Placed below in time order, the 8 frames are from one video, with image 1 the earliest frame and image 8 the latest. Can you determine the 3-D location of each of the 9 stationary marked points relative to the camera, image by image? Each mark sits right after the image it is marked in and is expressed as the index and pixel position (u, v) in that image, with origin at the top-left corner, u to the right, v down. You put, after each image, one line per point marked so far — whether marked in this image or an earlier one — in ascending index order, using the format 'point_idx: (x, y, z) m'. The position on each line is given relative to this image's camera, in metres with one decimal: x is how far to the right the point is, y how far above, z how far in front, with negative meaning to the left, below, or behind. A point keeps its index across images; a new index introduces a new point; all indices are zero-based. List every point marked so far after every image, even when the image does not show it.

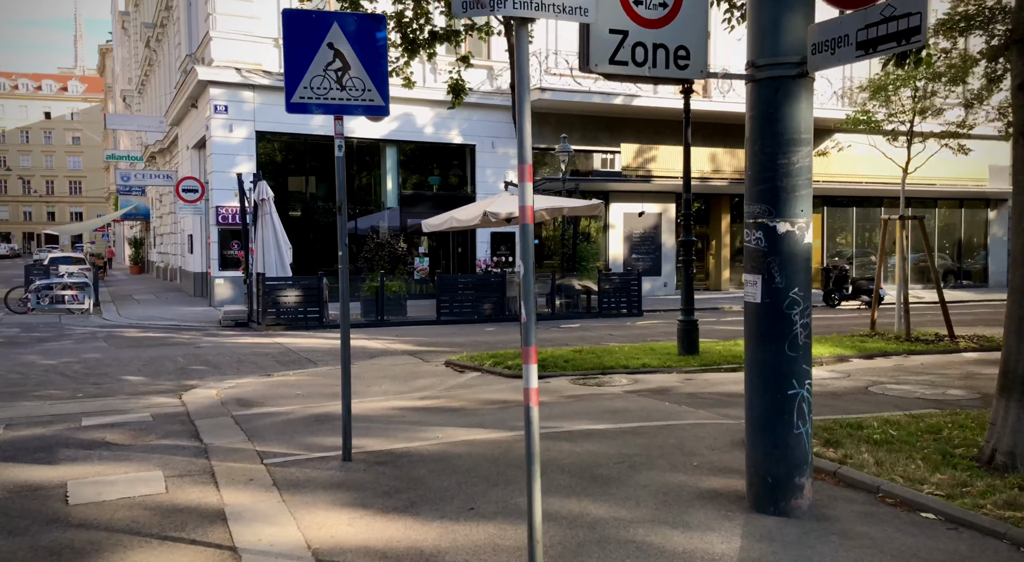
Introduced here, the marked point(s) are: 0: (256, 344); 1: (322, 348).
0: (-4.0, -1.0, +13.8) m
1: (-2.8, -1.0, +13.0) m
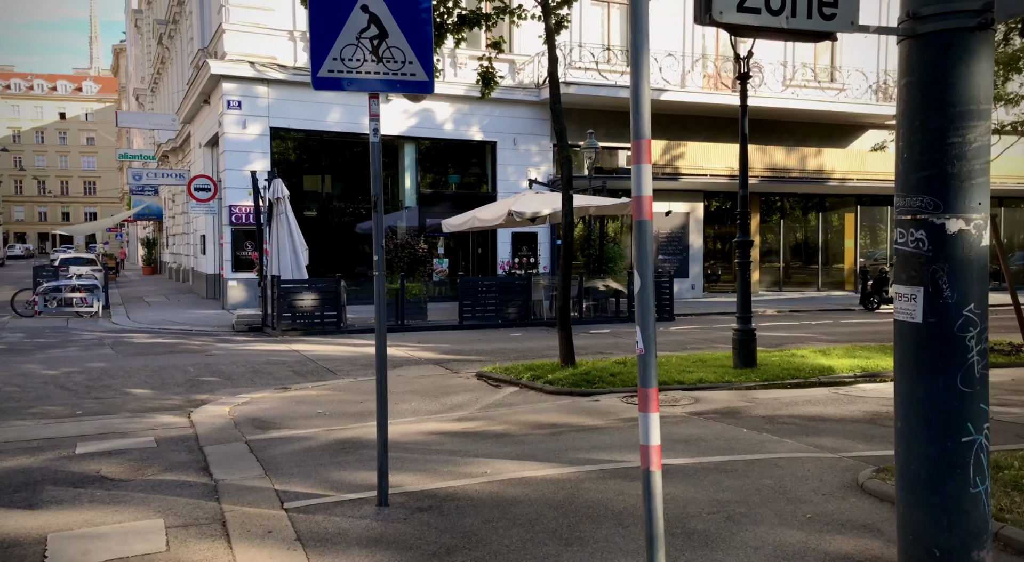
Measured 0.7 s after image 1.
0: (-3.6, -1.1, +13.0) m
1: (-2.4, -1.1, +12.2) m
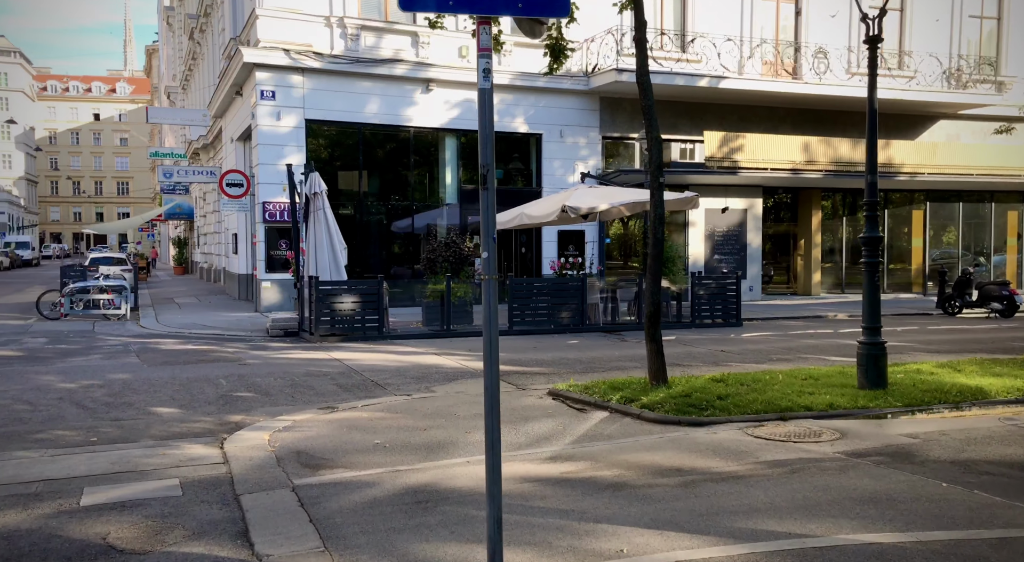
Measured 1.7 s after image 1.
0: (-2.7, -1.1, +11.8) m
1: (-1.6, -1.1, +11.0) m
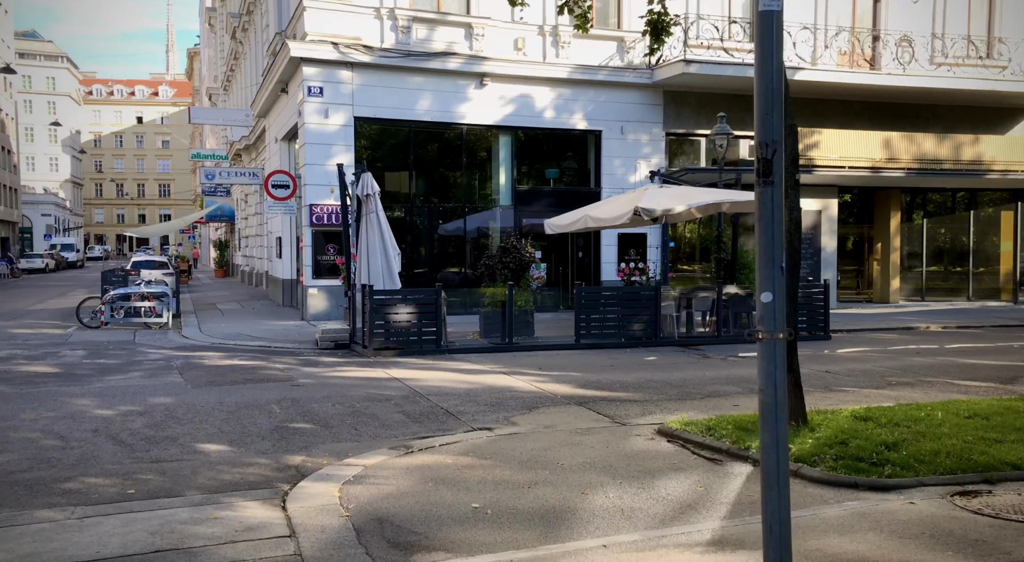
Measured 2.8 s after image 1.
0: (-1.8, -1.2, +10.7) m
1: (-0.6, -1.2, +9.8) m
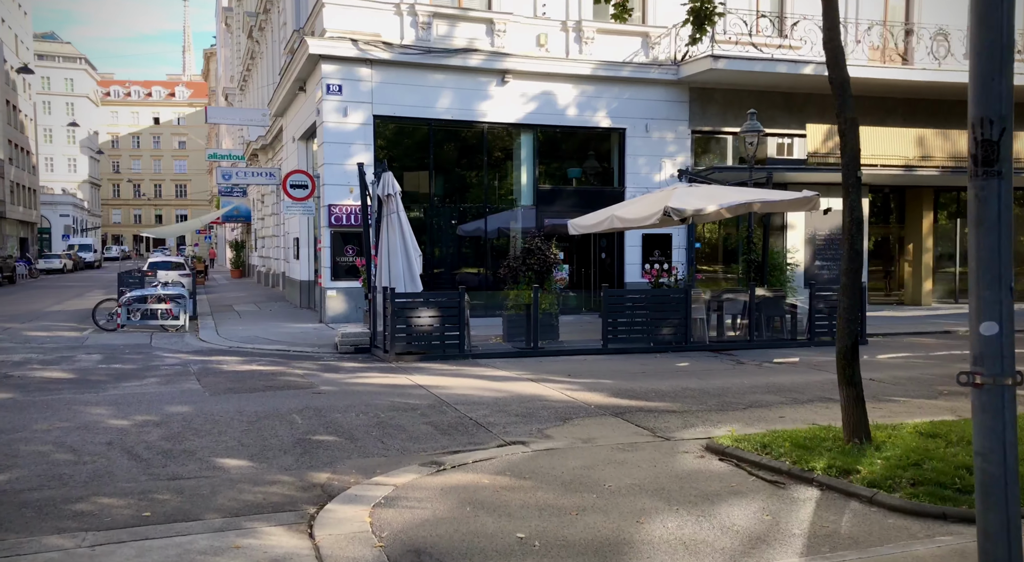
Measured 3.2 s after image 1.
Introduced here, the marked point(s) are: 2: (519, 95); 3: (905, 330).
0: (-1.4, -1.3, +10.3) m
1: (-0.3, -1.3, +9.4) m
2: (+0.1, +4.2, +19.5) m
3: (+7.3, -0.9, +16.1) m
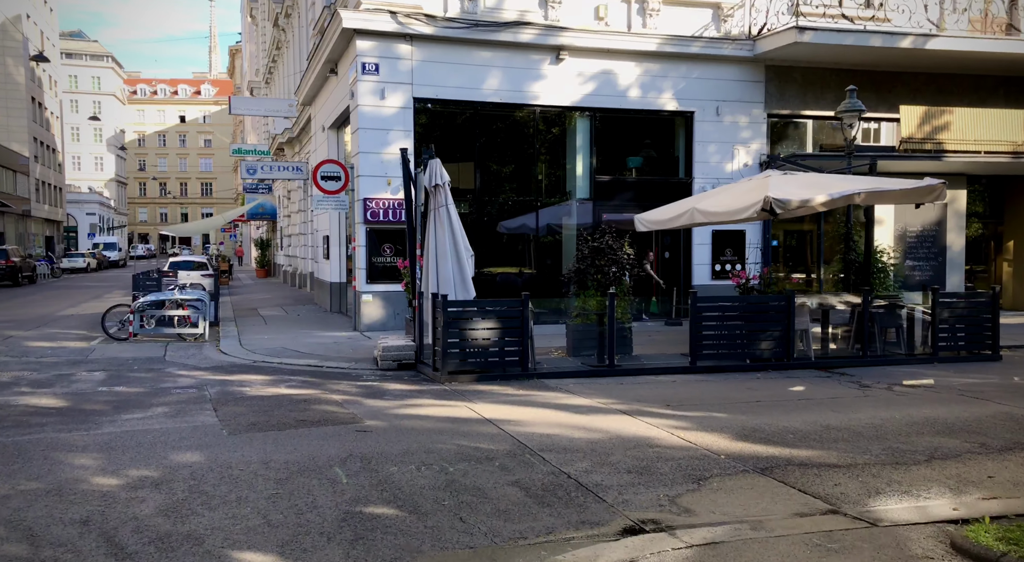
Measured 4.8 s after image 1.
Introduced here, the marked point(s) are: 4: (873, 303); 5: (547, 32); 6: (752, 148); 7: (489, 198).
0: (-0.5, -1.4, +8.2) m
1: (+0.6, -1.4, +7.3) m
2: (+1.3, +4.2, +17.4) m
3: (+8.4, -1.0, +13.8) m
4: (+5.3, -0.3, +12.7) m
5: (+0.7, +4.8, +16.7) m
6: (+5.1, +2.8, +18.4) m
7: (-0.4, +1.7, +17.2) m
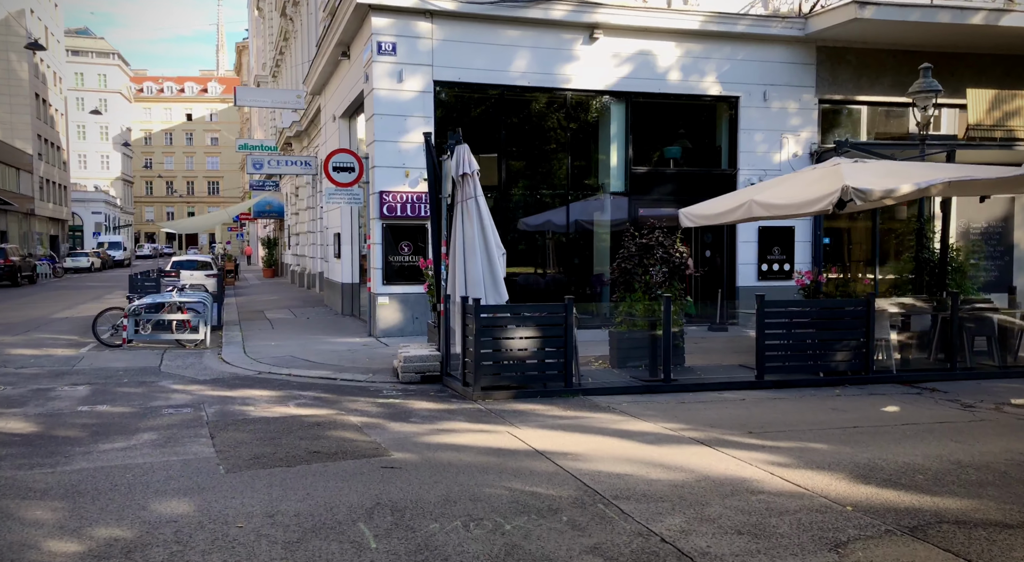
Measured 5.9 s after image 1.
0: (-0.1, -1.4, +6.8) m
1: (+1.0, -1.4, +5.8) m
2: (+1.8, +4.1, +15.9) m
3: (+8.9, -1.0, +12.3) m
4: (+5.8, -0.3, +11.2) m
5: (+1.2, +4.8, +15.3) m
6: (+5.6, +2.8, +16.9) m
7: (+0.1, +1.7, +15.7) m
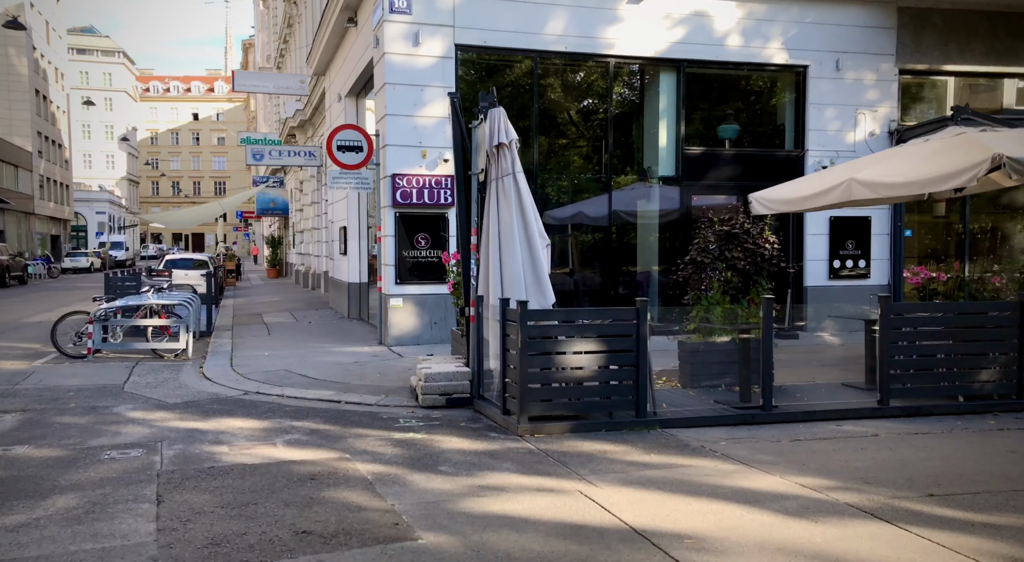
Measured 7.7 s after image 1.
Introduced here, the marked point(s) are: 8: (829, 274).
0: (+0.4, -1.4, +4.5) m
1: (+1.5, -1.4, +3.5) m
2: (+2.3, +4.2, +13.5) m
3: (+9.4, -1.0, +9.9) m
4: (+6.3, -0.3, +8.8) m
5: (+1.7, +4.8, +12.9) m
6: (+6.2, +2.8, +14.5) m
7: (+0.6, +1.7, +13.4) m
8: (+5.3, +0.1, +14.5) m
